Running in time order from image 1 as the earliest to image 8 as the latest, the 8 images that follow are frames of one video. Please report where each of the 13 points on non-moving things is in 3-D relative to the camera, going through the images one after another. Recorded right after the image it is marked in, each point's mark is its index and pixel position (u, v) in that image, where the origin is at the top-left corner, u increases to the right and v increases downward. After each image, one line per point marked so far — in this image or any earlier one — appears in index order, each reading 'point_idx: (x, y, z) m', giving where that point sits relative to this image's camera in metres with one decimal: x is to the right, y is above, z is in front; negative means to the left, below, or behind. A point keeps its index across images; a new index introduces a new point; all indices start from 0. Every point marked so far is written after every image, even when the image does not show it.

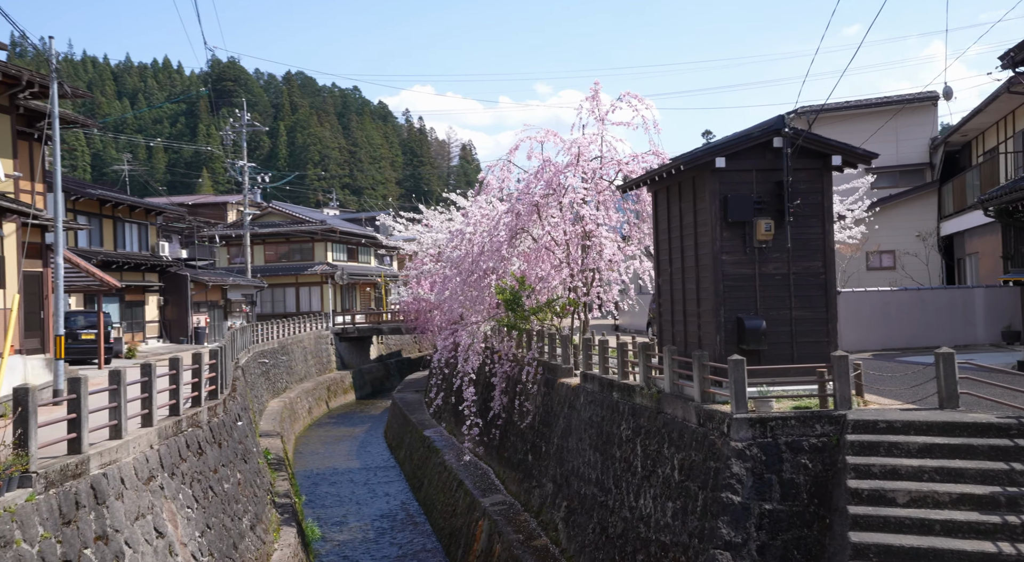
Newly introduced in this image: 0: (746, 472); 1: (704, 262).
0: (+2.0, -1.6, +8.2) m
1: (+2.0, +0.2, +9.9) m
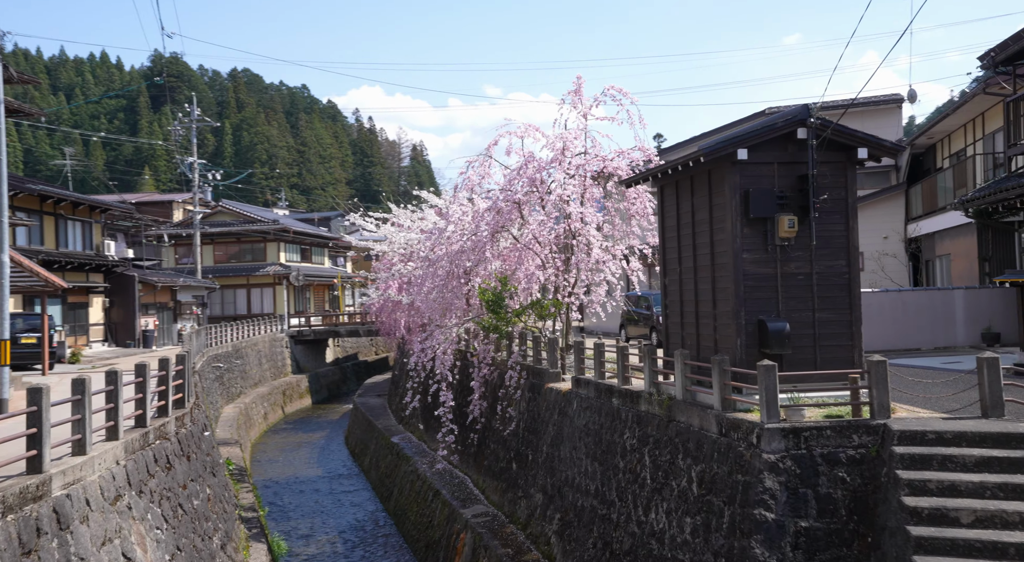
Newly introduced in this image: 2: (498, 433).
0: (+2.1, -1.6, +7.6) m
1: (+2.0, +0.2, +9.2) m
2: (-0.2, -2.5, +15.7) m
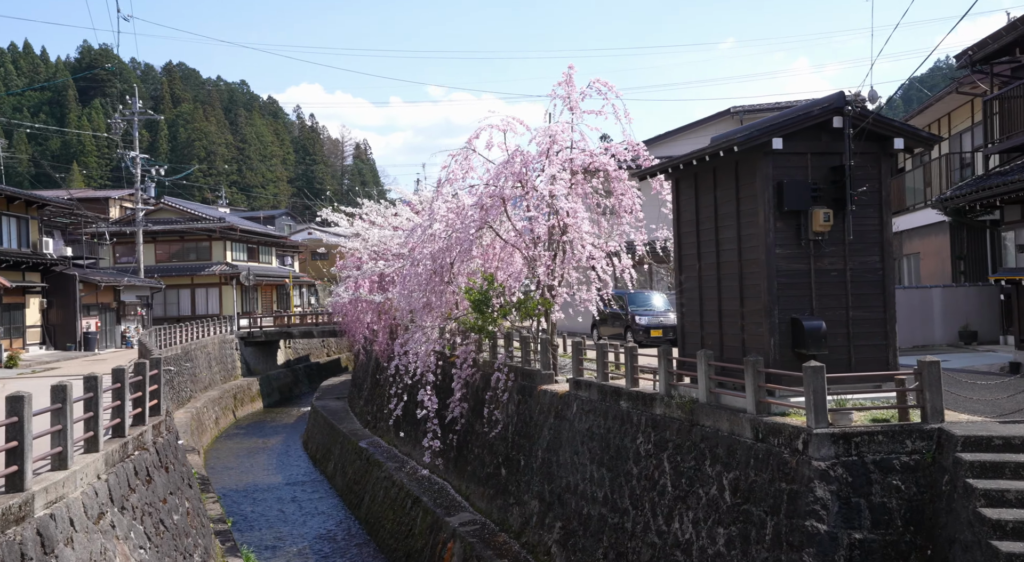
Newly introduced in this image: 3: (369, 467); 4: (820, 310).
0: (+2.4, -1.6, +7.2) m
1: (+2.2, +0.2, +8.8) m
2: (-0.4, -2.5, +15.1) m
3: (-2.9, -3.7, +19.3) m
4: (+2.7, -0.3, +8.5) m
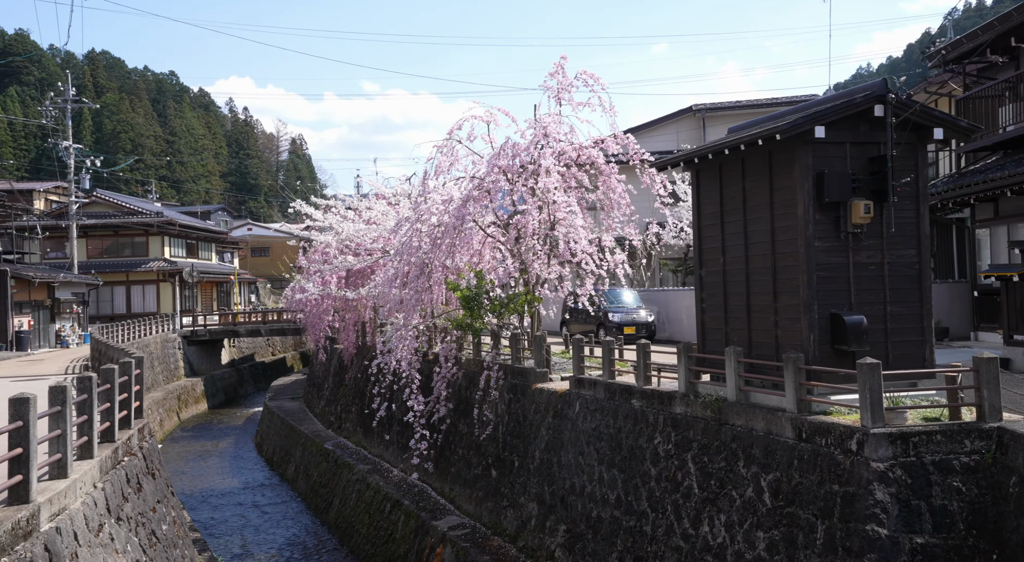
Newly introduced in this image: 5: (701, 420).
0: (+2.7, -1.5, +6.9) m
1: (+2.4, +0.3, +8.5) m
2: (-0.6, -2.4, +14.6) m
3: (-3.4, -3.7, +18.7) m
4: (+3.0, -0.2, +8.2) m
5: (+1.8, -1.3, +9.2) m
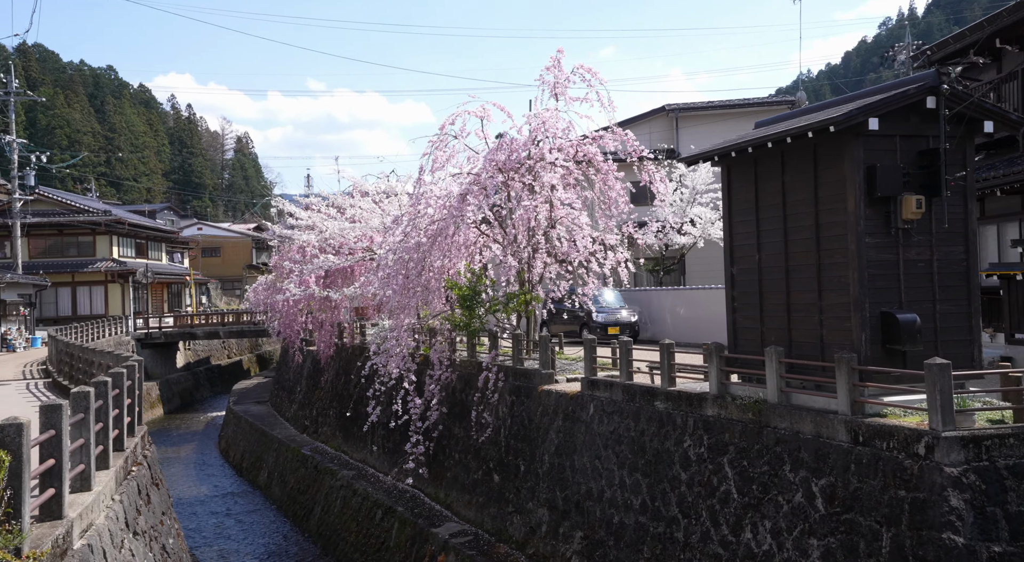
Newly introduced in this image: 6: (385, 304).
0: (+3.1, -1.5, +6.7) m
1: (+2.7, +0.3, +8.3) m
2: (-0.7, -2.4, +14.2) m
3: (-3.7, -3.7, +18.1) m
4: (+3.3, -0.2, +8.0) m
5: (+2.1, -1.3, +8.9) m
6: (-2.1, -0.4, +16.5) m
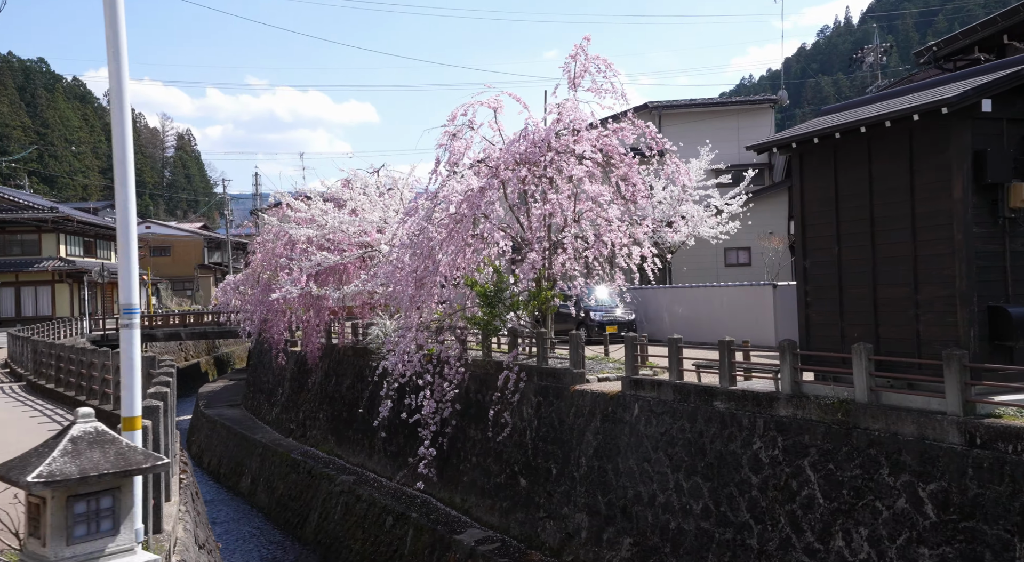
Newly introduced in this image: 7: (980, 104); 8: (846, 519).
0: (+3.9, -1.5, +6.3) m
1: (+3.4, +0.4, +7.8) m
2: (-0.4, -2.3, +13.5) m
3: (-3.6, -3.6, +17.2) m
4: (+4.0, -0.1, +7.6) m
5: (+2.7, -1.3, +8.5) m
6: (-2.0, -0.4, +15.8) m
7: (+3.6, +1.4, +7.4) m
8: (+2.8, -2.0, +8.0) m
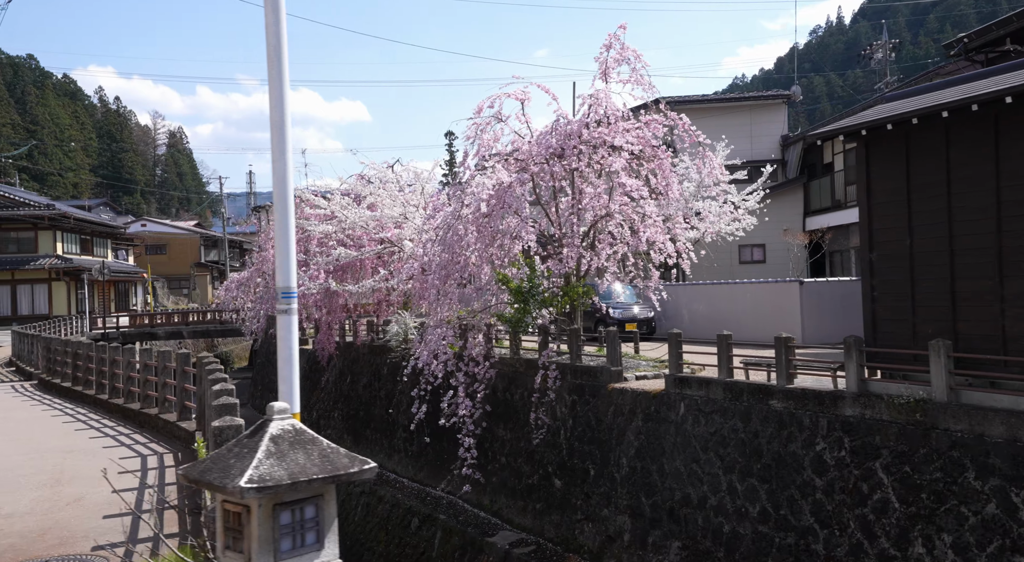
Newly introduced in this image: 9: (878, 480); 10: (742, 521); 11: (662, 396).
0: (+4.4, -1.4, +5.9) m
1: (+3.9, +0.4, +7.4) m
2: (+0.1, -2.2, +13.1) m
3: (-3.2, -3.5, +16.8) m
4: (+4.5, -0.1, +7.3) m
5: (+3.2, -1.2, +8.1) m
6: (-1.6, -0.3, +15.3) m
7: (+4.1, +1.4, +7.0) m
8: (+3.3, -1.9, +7.6) m
9: (+3.1, -1.7, +8.1) m
10: (+2.2, -2.3, +9.3) m
11: (+1.7, -1.3, +10.8) m
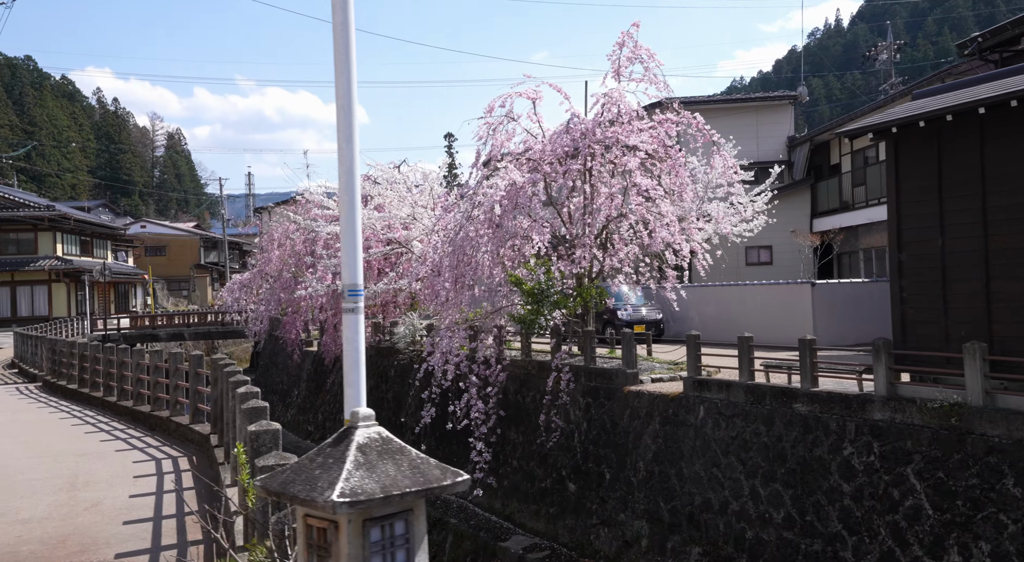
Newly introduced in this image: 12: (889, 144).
0: (+4.6, -1.4, +5.7) m
1: (+4.1, +0.4, +7.2) m
2: (+0.2, -2.3, +12.9) m
3: (-3.0, -3.6, +16.5) m
4: (+4.7, -0.1, +7.1) m
5: (+3.4, -1.2, +7.9) m
6: (-1.4, -0.3, +15.1) m
7: (+4.2, +1.4, +6.8) m
8: (+3.4, -1.9, +7.4) m
9: (+3.3, -1.7, +7.9) m
10: (+2.4, -2.3, +9.1) m
11: (+1.9, -1.3, +10.6) m
12: (+3.3, +1.3, +8.4) m
